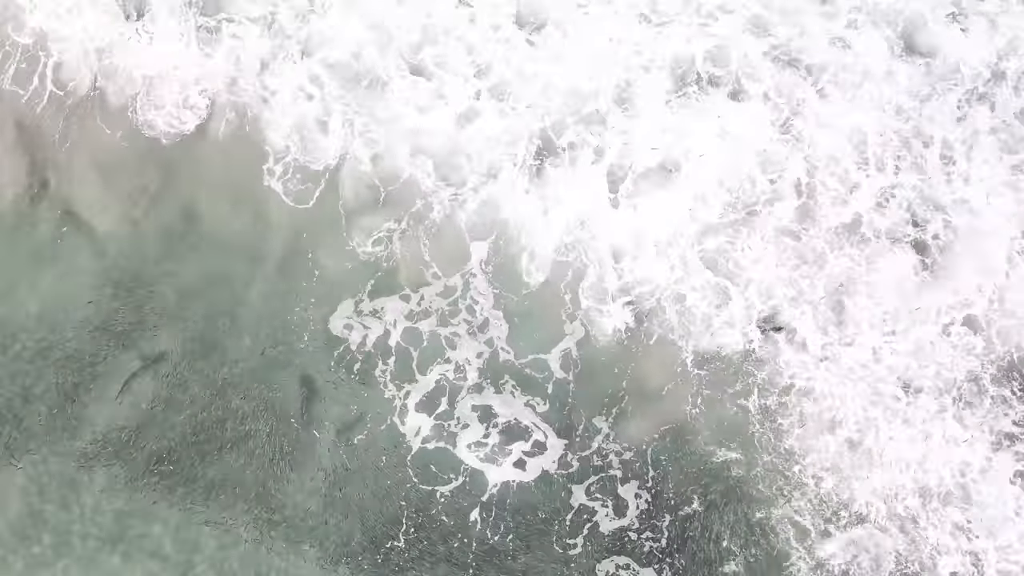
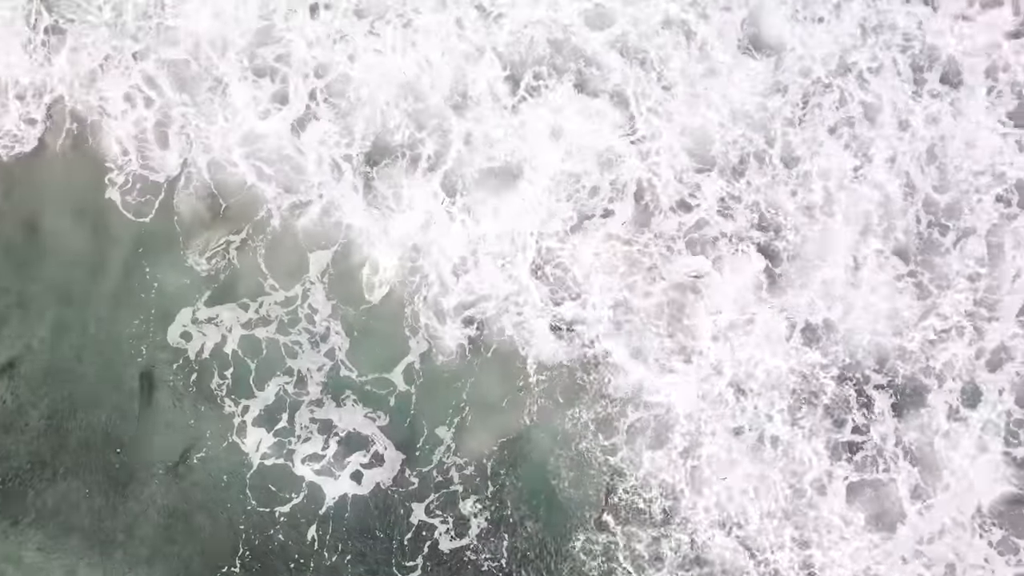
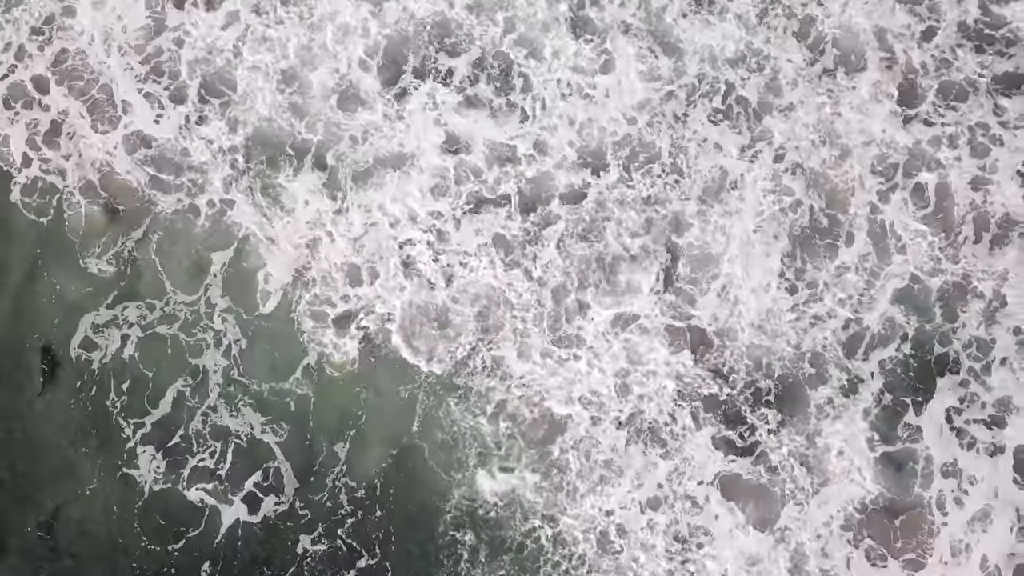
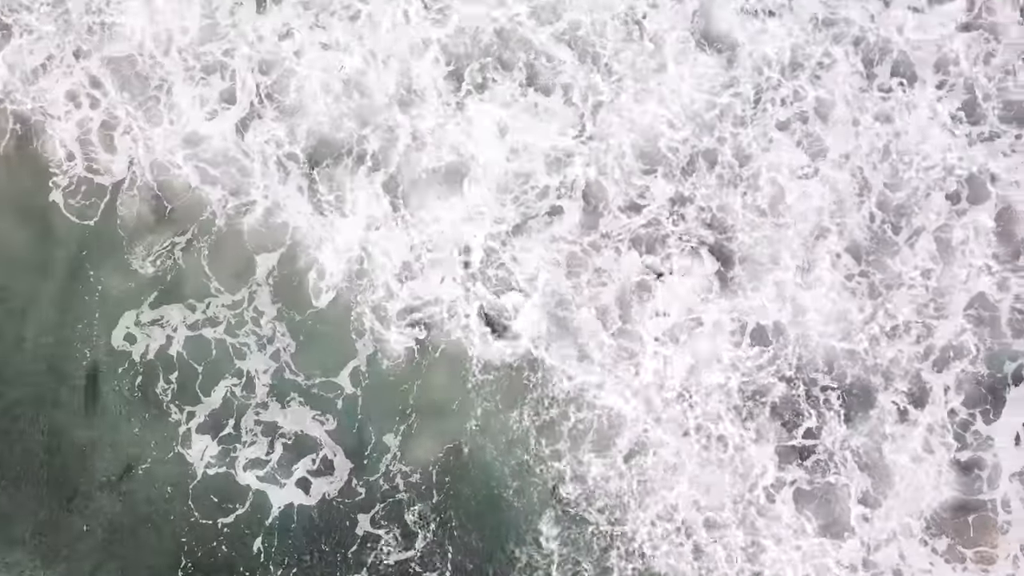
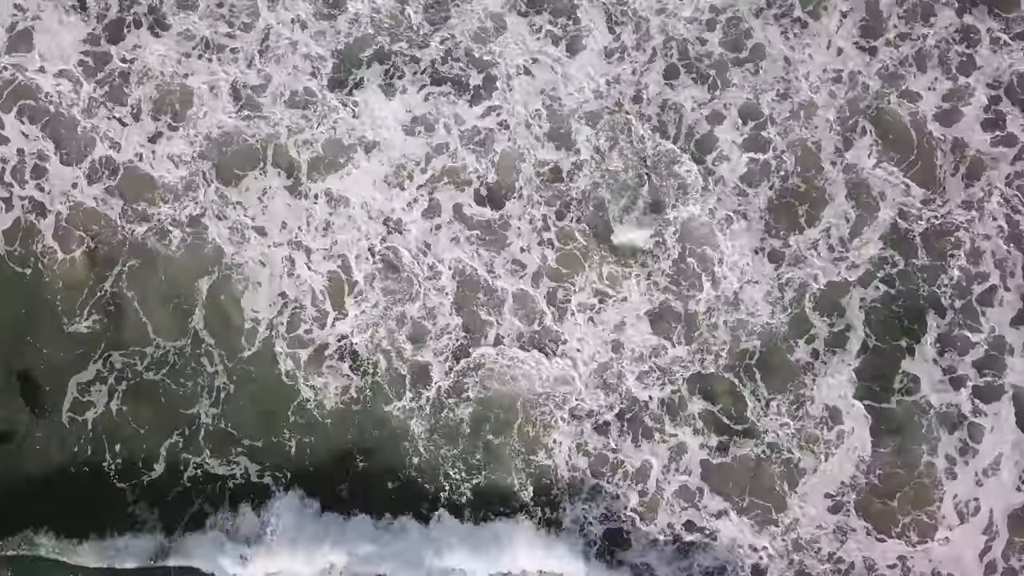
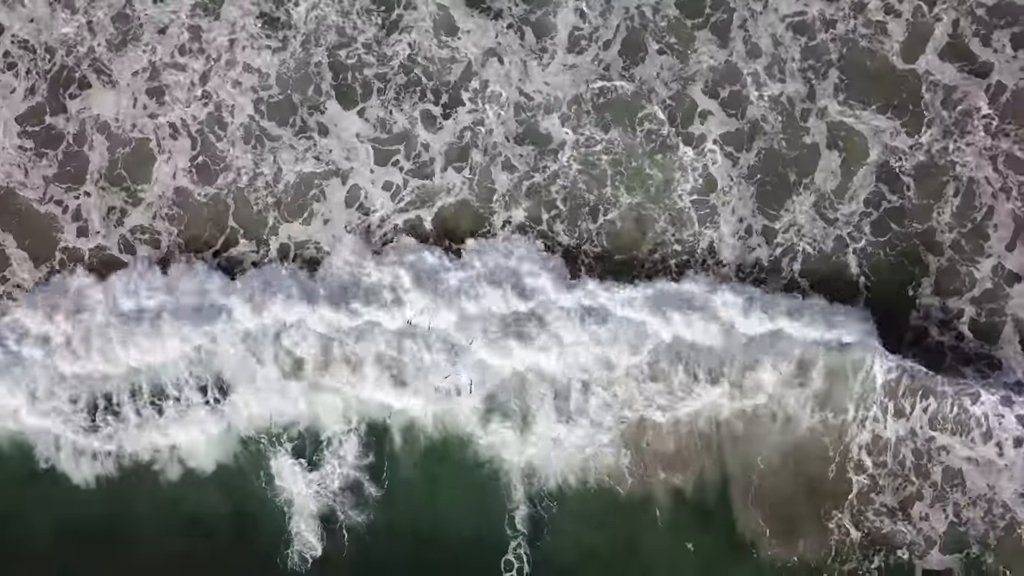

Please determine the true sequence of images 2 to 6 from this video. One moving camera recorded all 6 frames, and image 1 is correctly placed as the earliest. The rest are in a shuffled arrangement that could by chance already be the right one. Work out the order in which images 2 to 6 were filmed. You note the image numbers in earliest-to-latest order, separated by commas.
2, 4, 3, 5, 6
